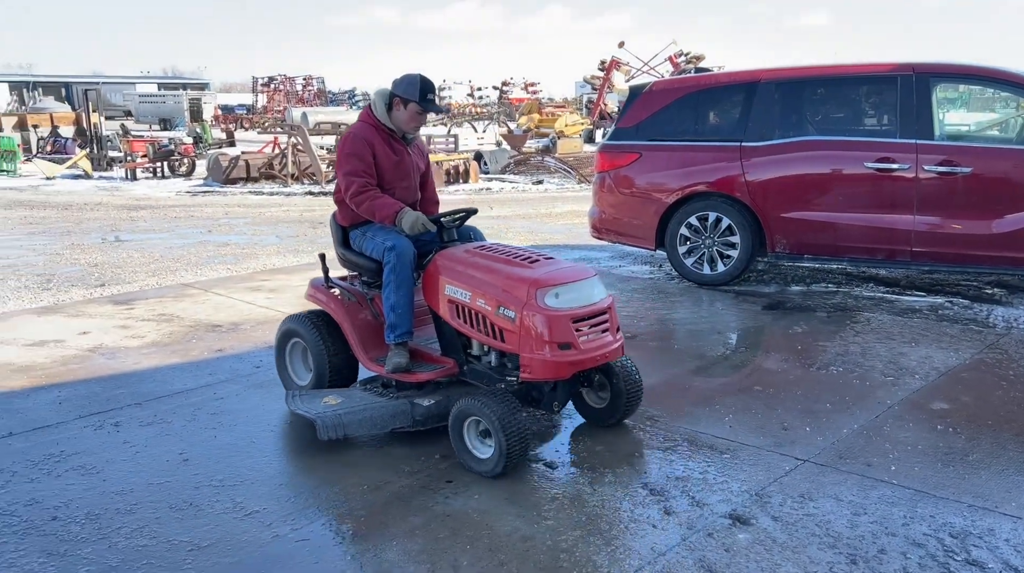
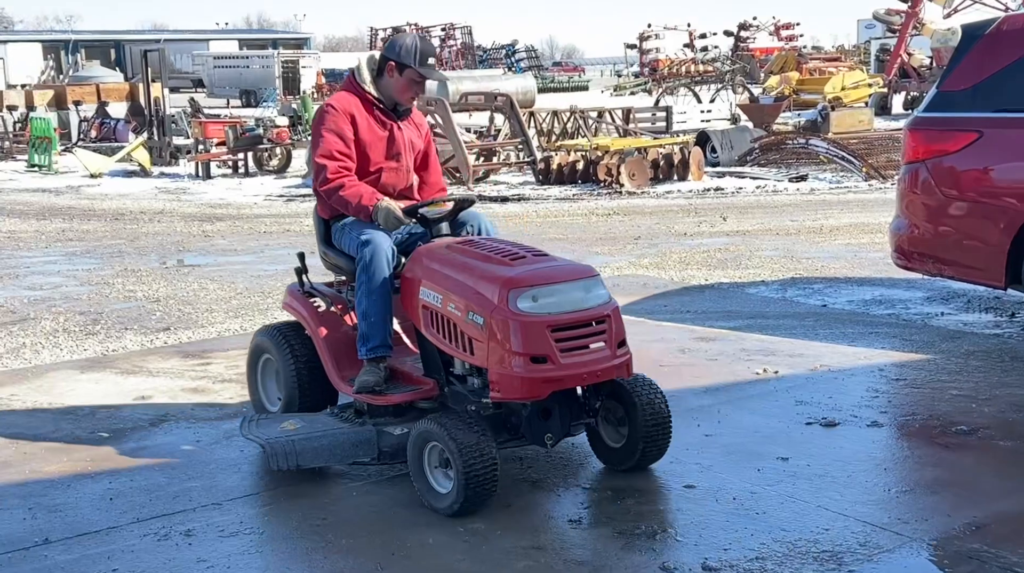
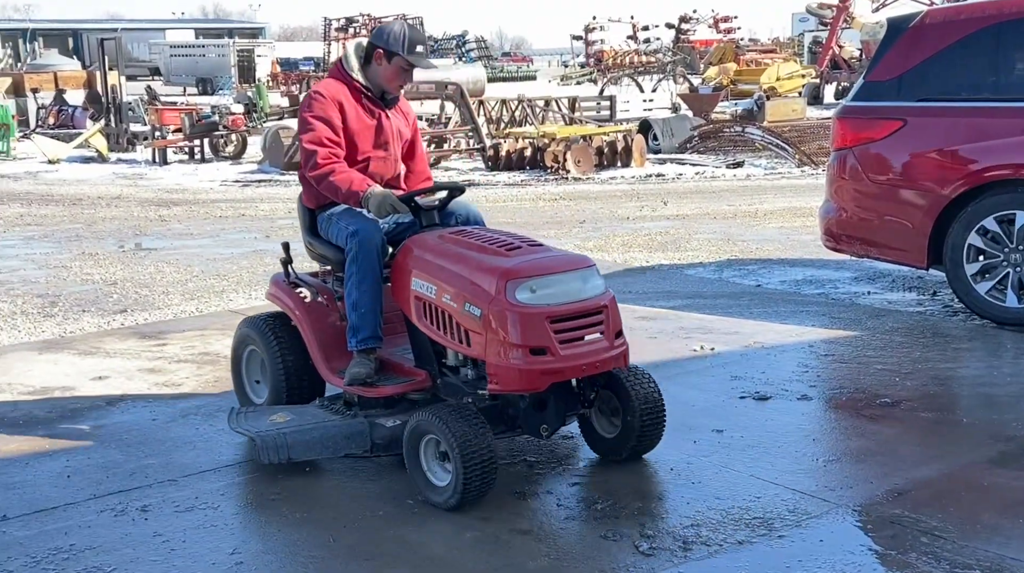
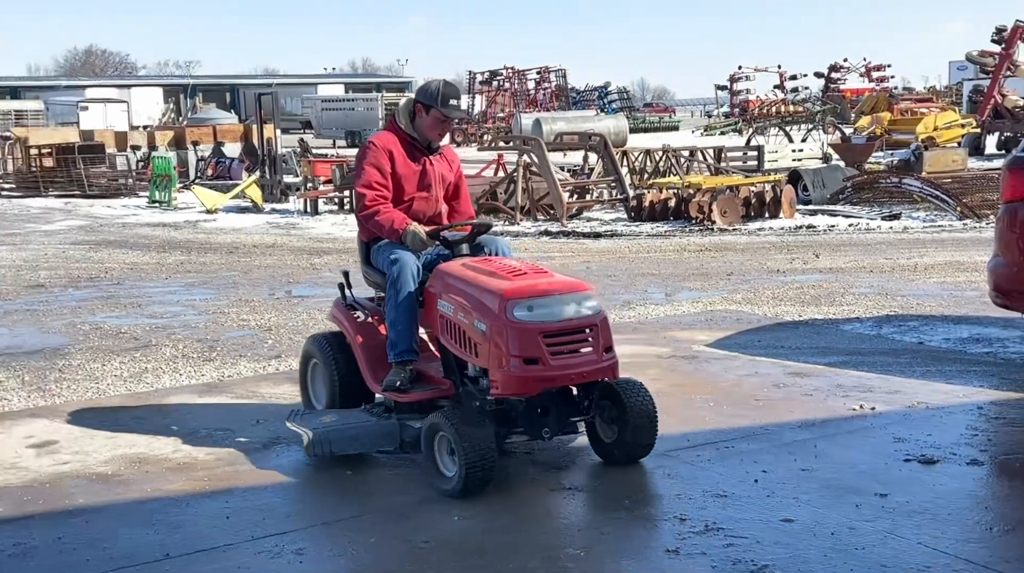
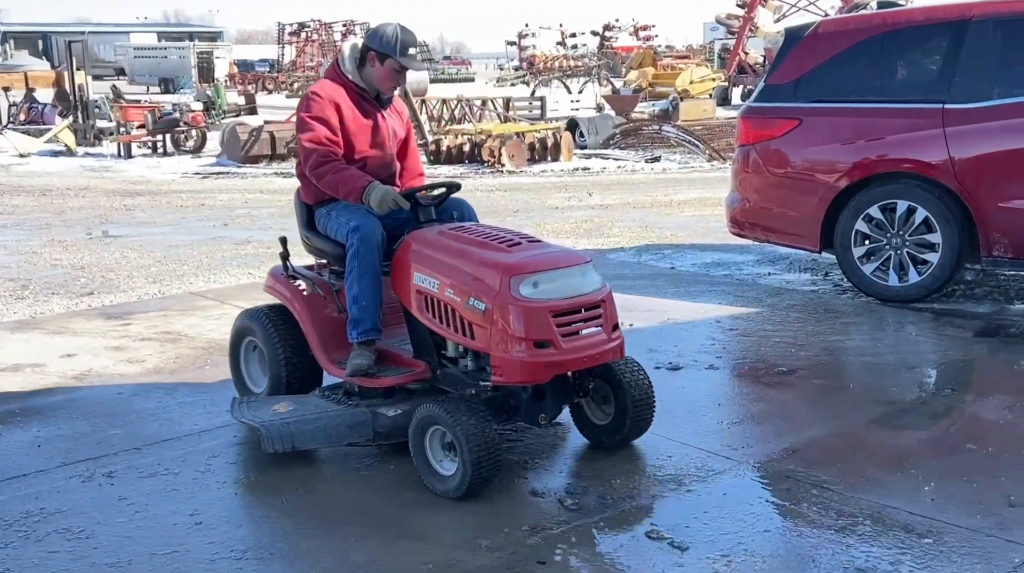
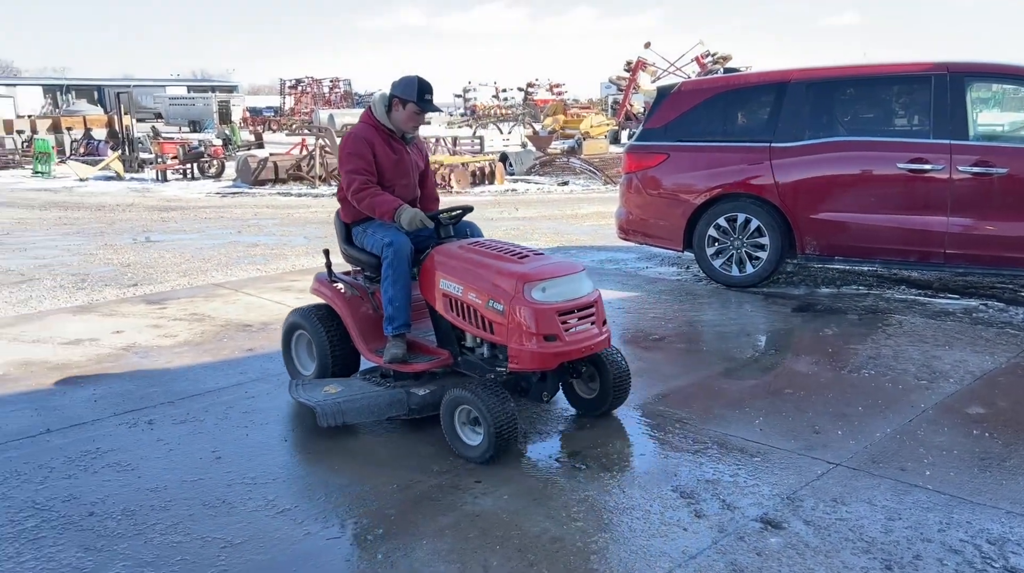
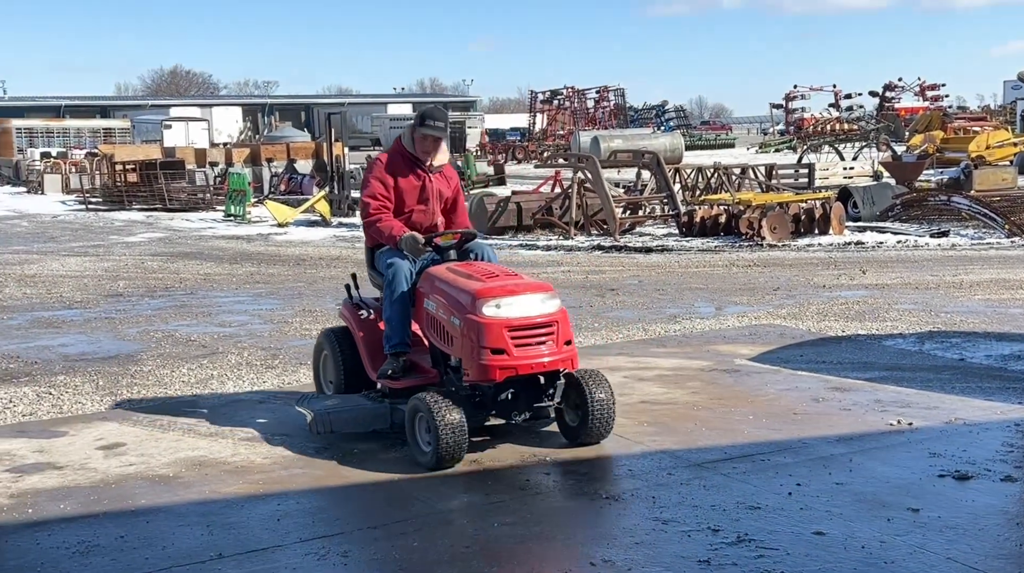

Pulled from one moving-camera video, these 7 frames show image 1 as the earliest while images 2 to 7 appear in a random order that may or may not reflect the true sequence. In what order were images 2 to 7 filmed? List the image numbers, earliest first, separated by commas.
6, 5, 3, 2, 4, 7
